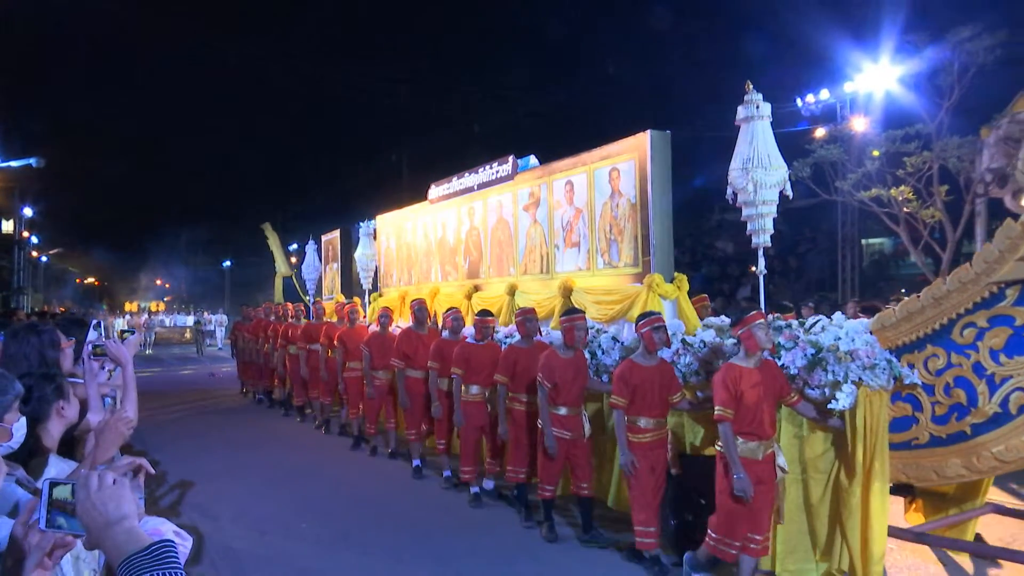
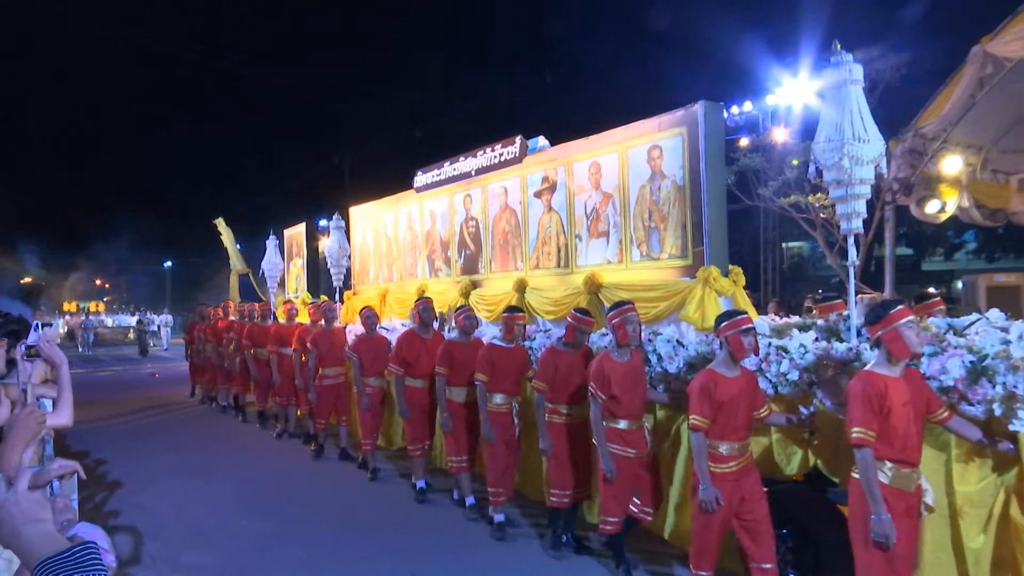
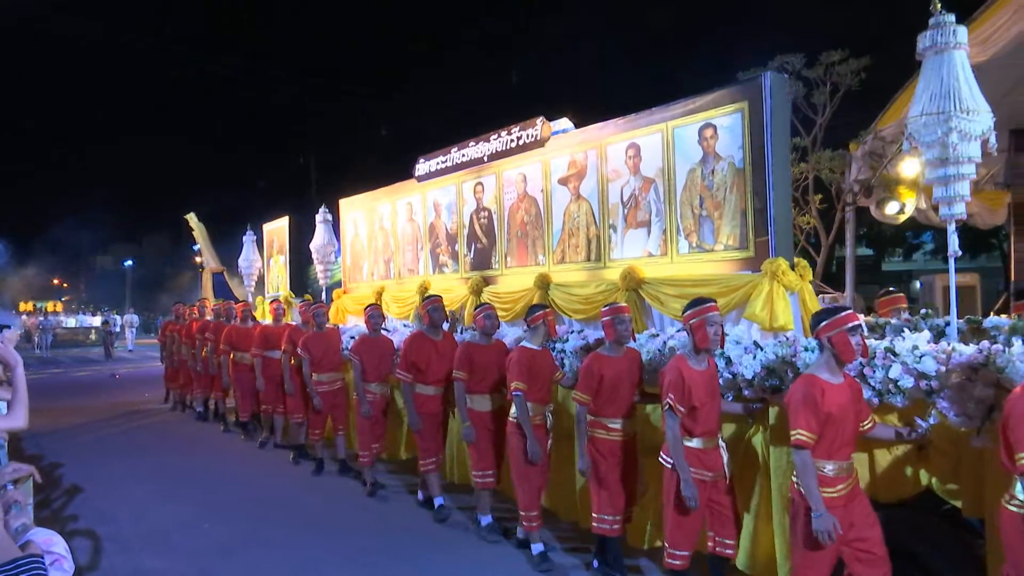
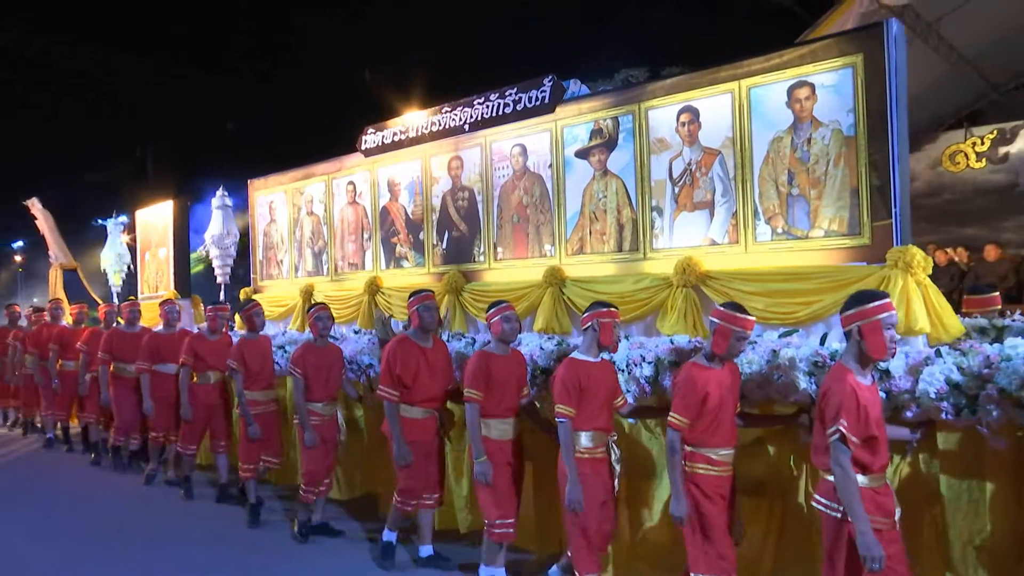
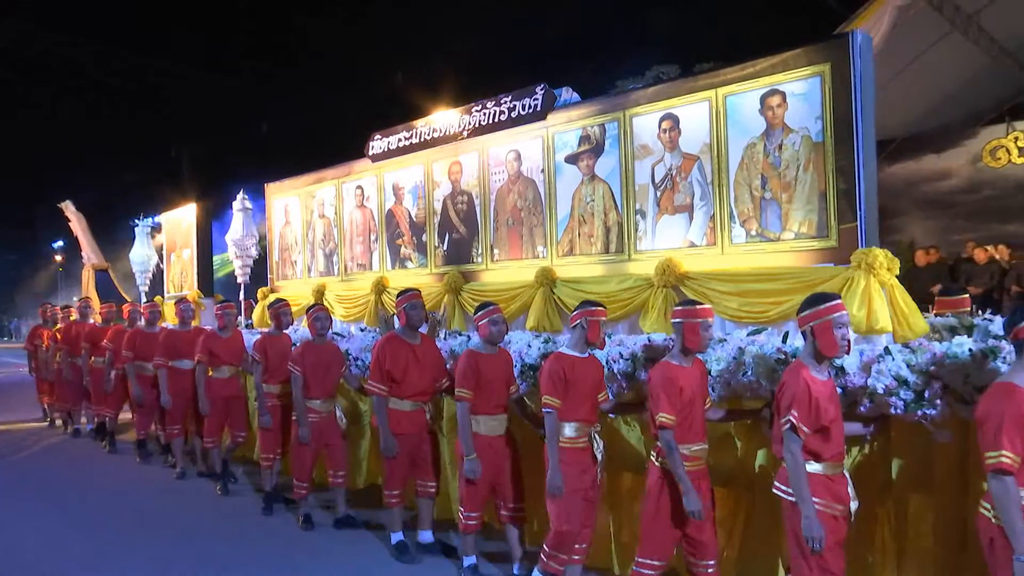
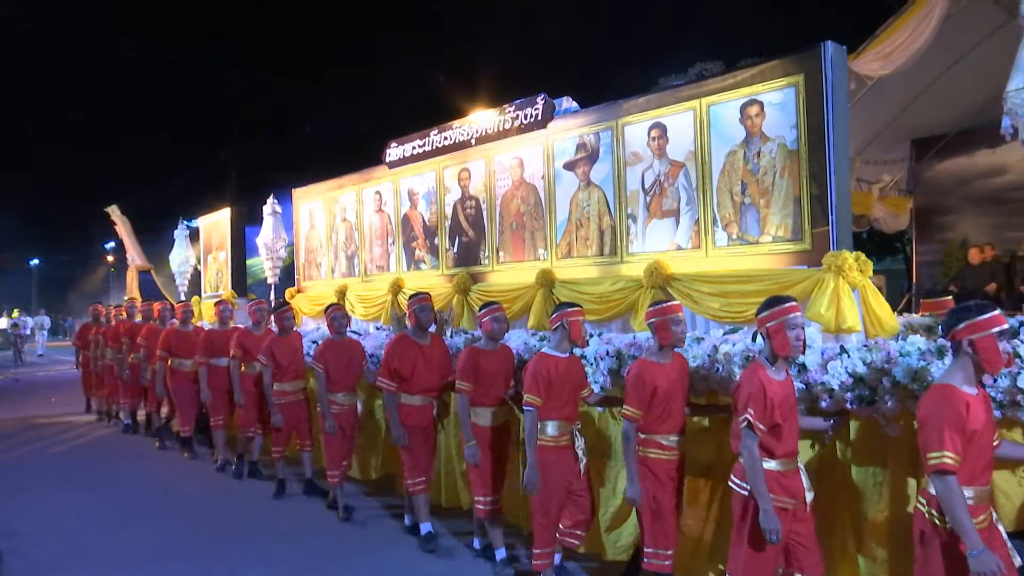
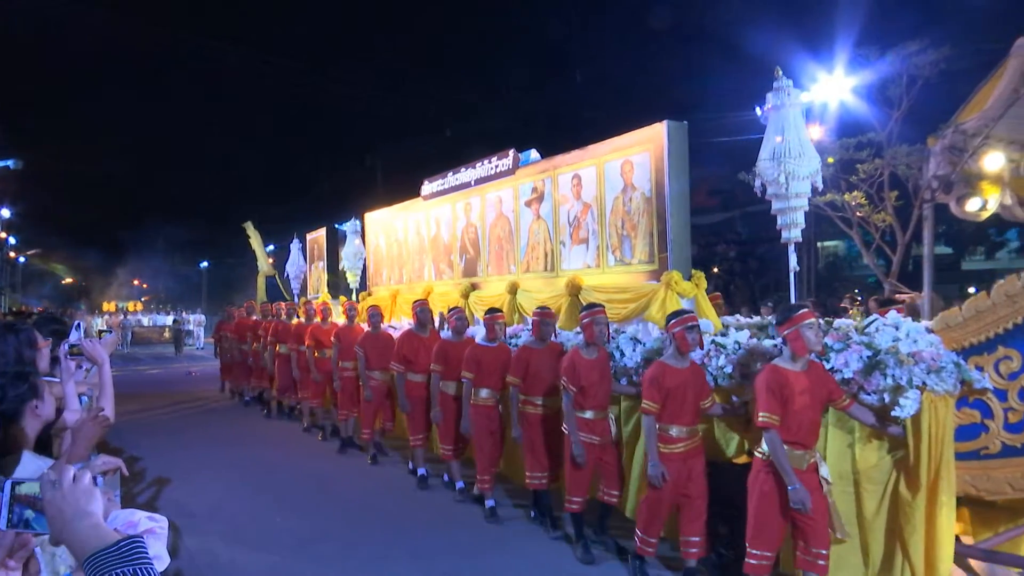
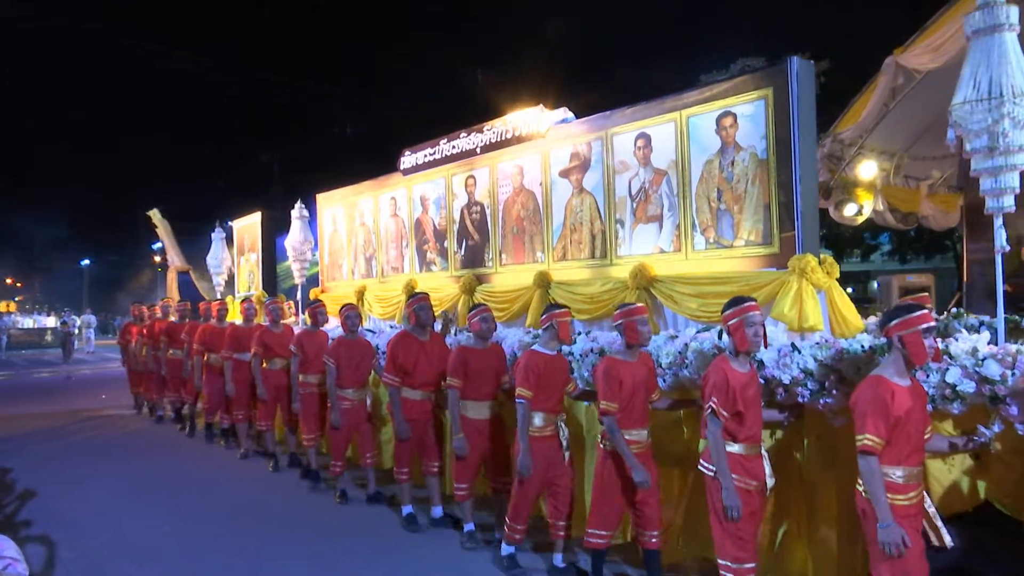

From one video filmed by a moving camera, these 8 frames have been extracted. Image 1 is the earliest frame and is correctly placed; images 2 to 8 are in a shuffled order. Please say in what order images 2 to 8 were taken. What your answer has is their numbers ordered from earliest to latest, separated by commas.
7, 2, 3, 8, 6, 5, 4
